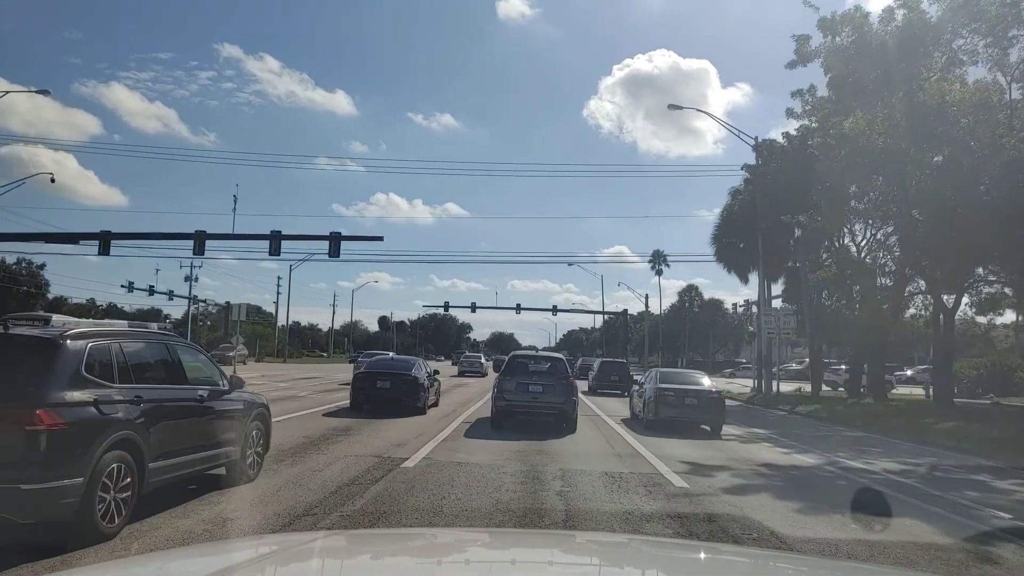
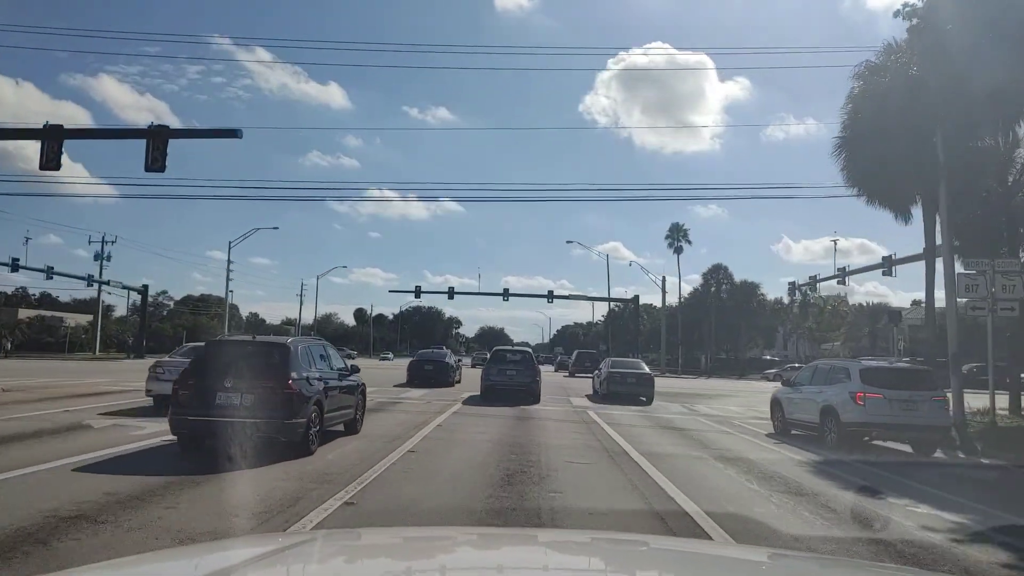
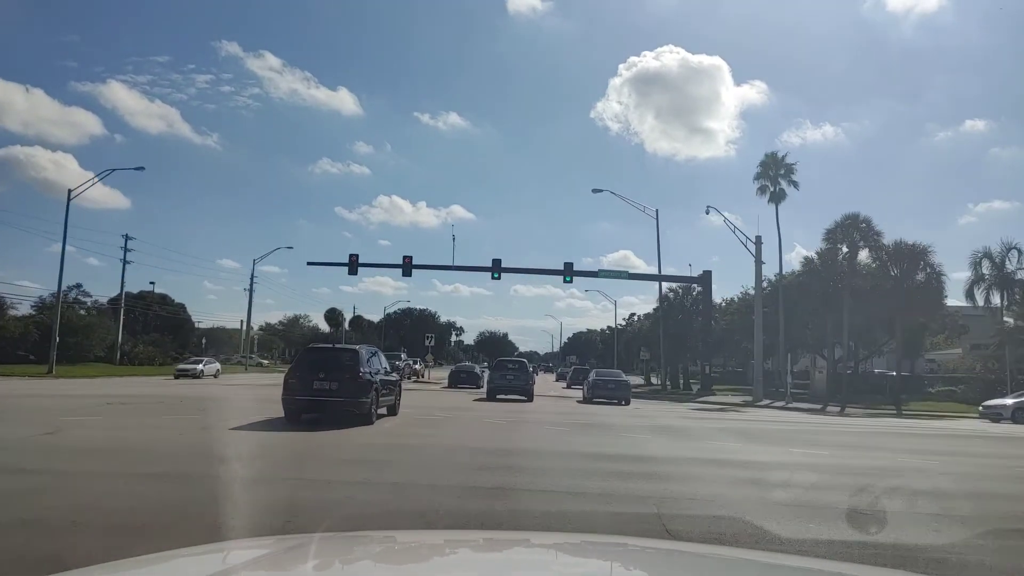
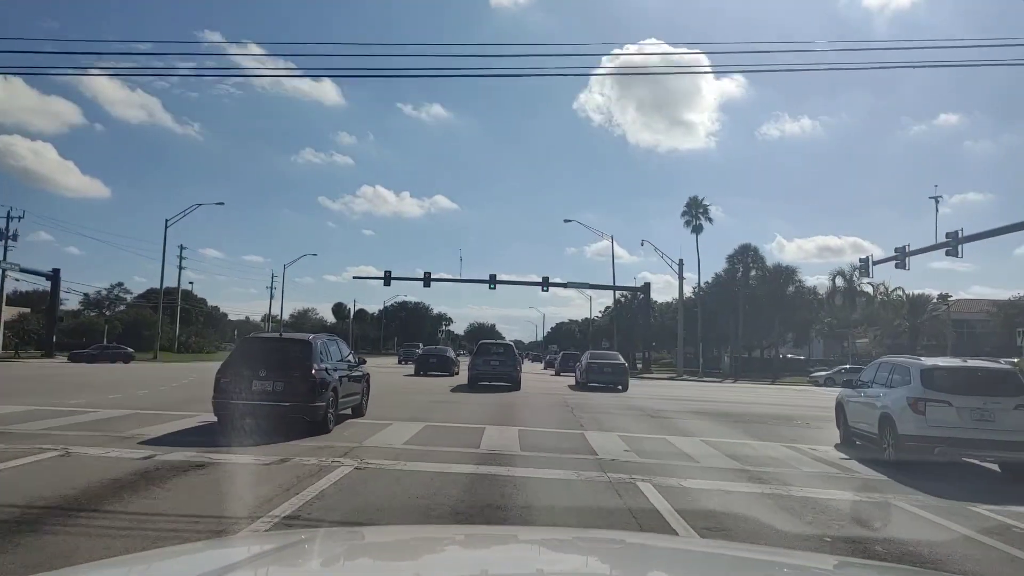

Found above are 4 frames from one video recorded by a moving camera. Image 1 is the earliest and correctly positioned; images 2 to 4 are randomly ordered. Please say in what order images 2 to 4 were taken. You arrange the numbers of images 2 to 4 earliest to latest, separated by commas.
2, 4, 3
